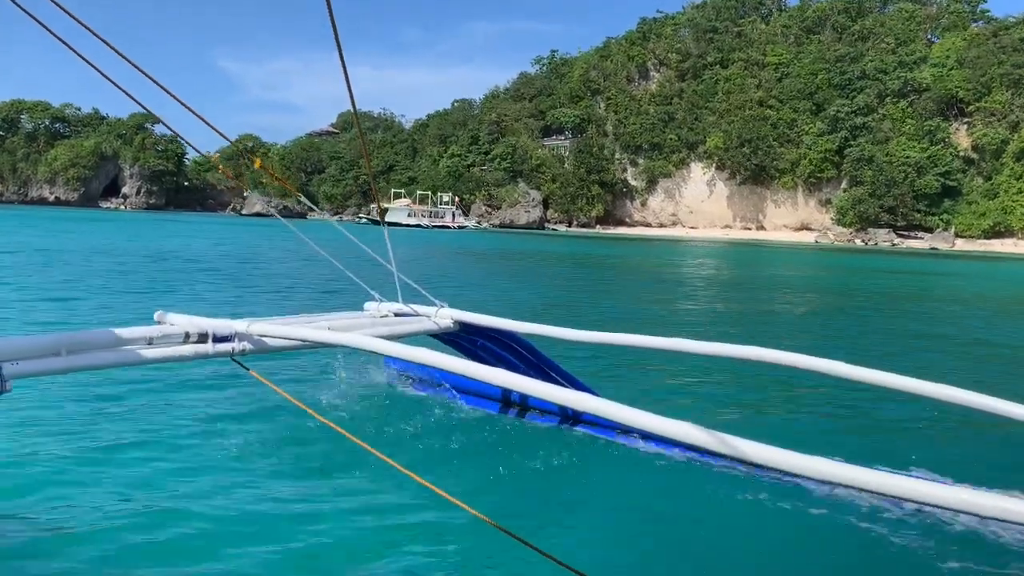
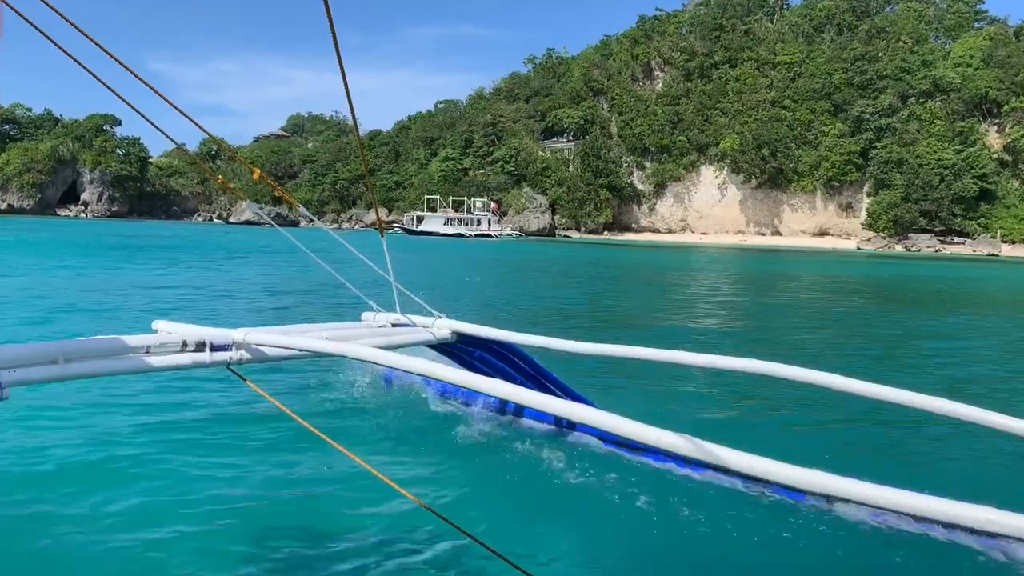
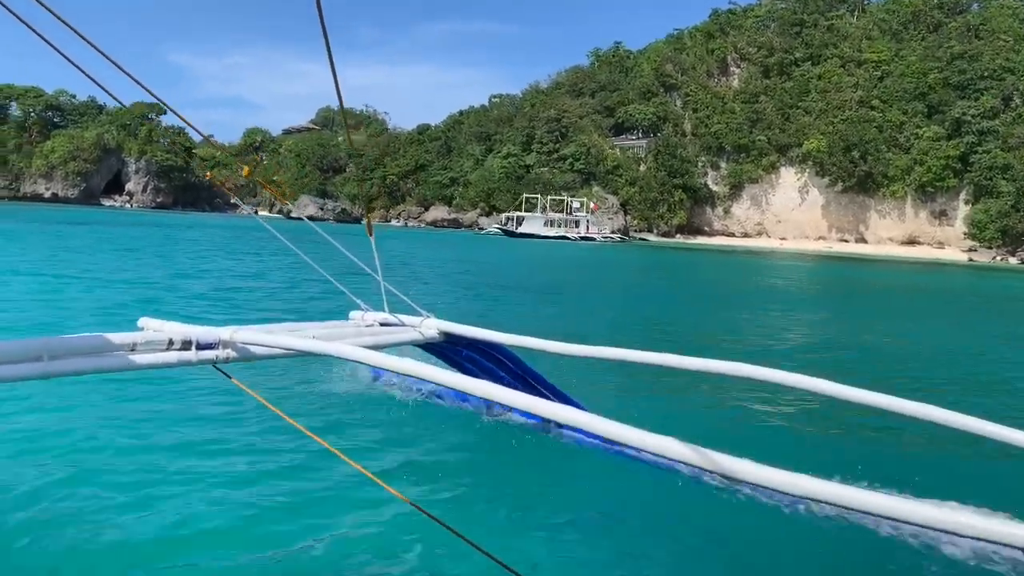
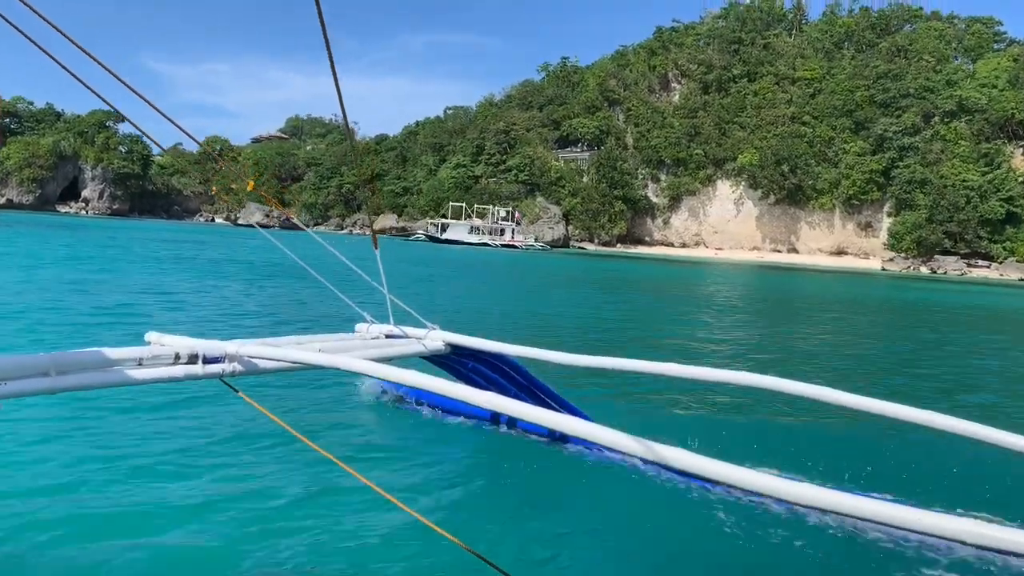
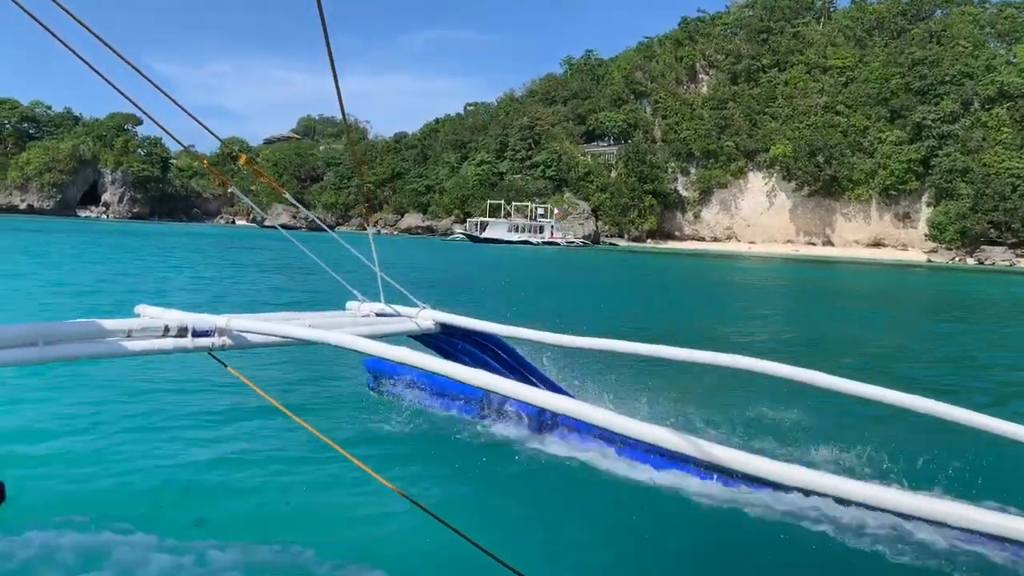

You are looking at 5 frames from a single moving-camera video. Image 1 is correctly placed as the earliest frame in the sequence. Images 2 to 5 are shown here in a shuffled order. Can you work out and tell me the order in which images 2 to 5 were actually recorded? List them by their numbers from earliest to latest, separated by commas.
2, 4, 5, 3
